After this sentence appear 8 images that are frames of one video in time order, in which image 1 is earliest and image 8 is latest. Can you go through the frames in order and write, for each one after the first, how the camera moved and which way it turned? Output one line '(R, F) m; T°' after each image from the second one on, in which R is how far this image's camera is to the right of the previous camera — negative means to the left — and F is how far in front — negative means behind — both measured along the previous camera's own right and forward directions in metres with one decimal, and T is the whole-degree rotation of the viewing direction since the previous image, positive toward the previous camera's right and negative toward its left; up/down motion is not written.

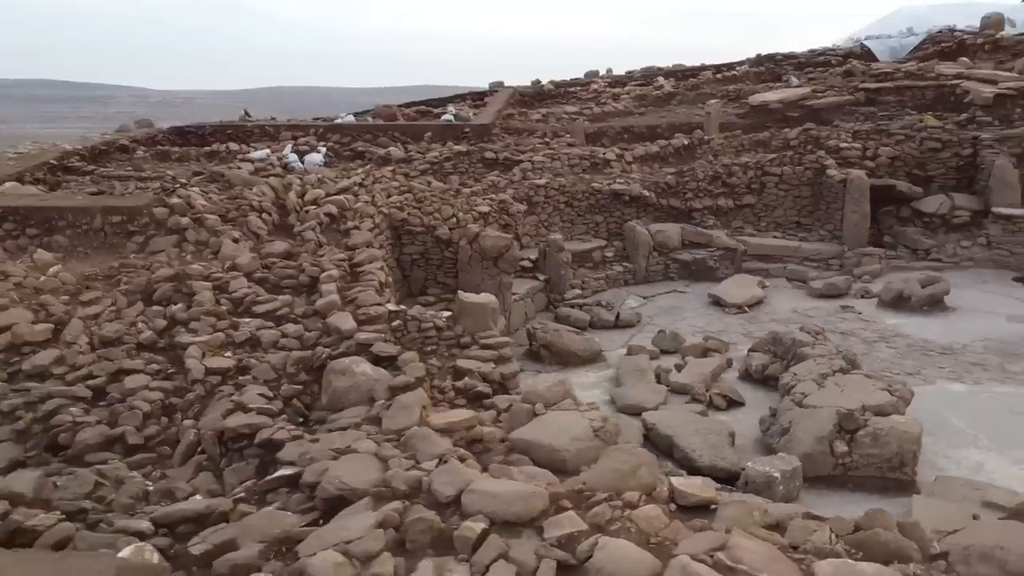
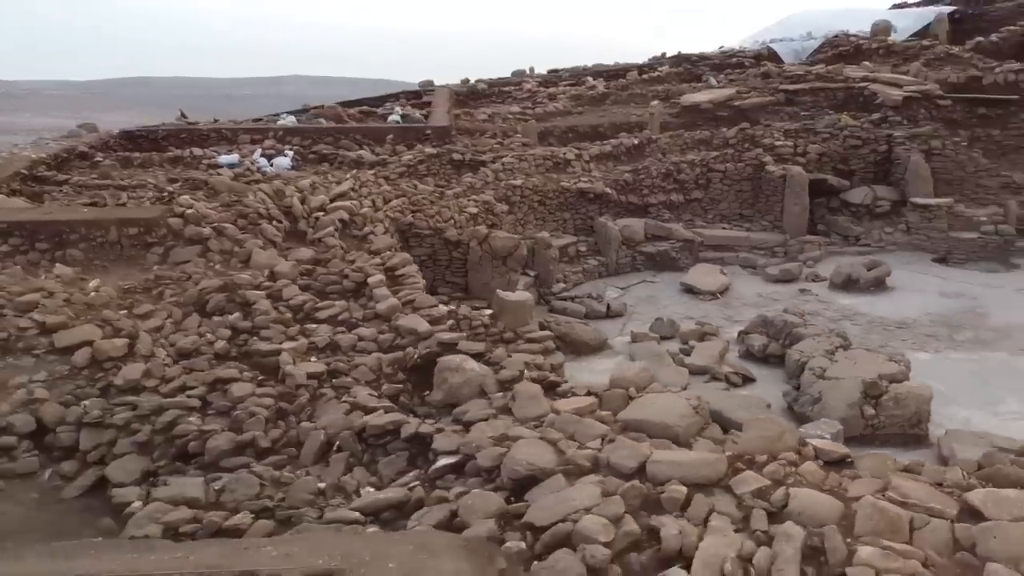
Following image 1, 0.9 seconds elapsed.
(-0.7, -0.2) m; +9°
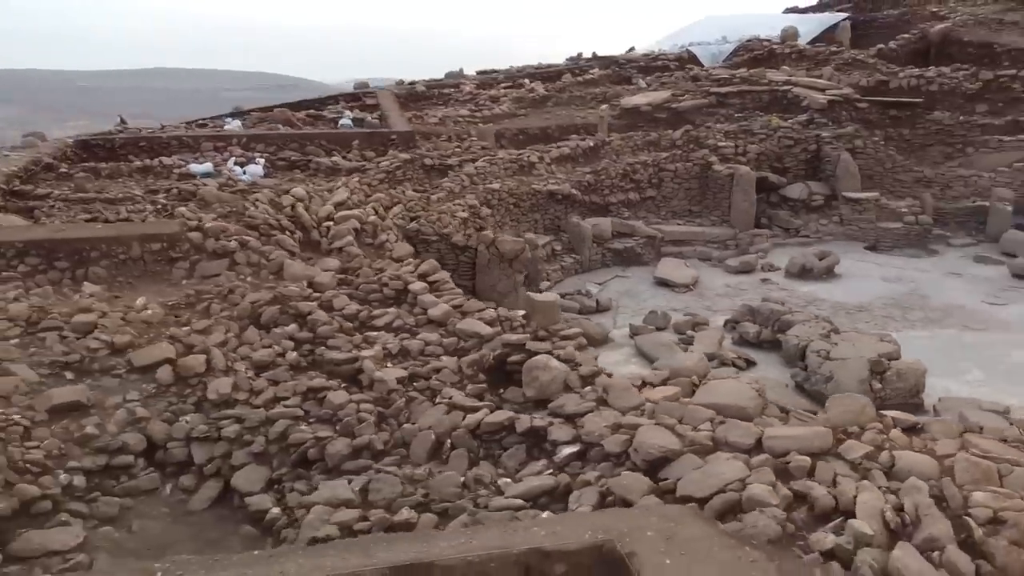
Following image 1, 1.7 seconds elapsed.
(-0.7, -0.2) m; +8°
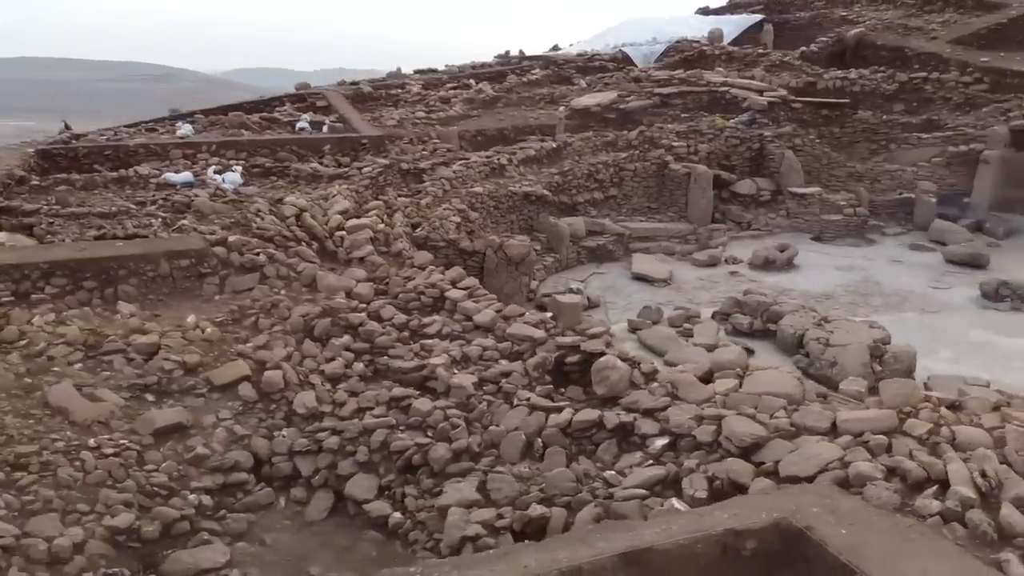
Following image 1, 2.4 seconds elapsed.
(-0.7, -0.2) m; +7°
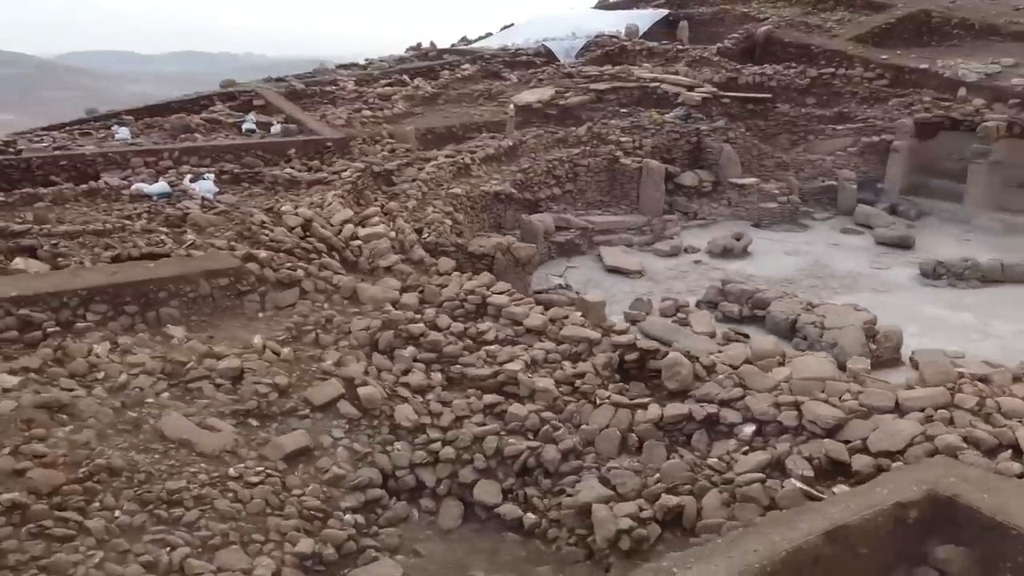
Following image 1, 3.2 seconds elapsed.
(-0.9, -0.1) m; +9°
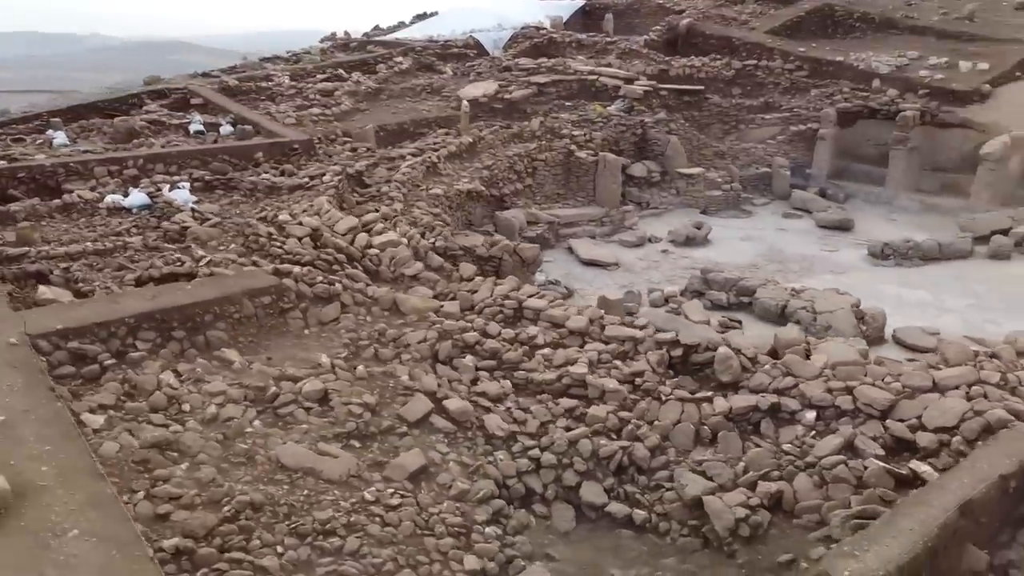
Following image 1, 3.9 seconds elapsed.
(-0.8, -0.1) m; +9°
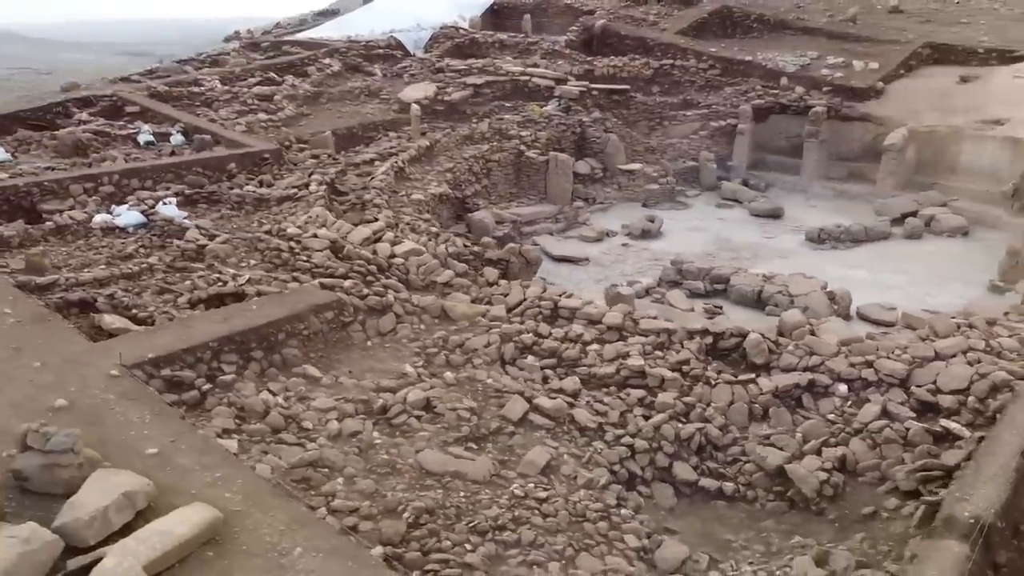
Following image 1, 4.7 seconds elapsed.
(-0.9, -0.2) m; +10°
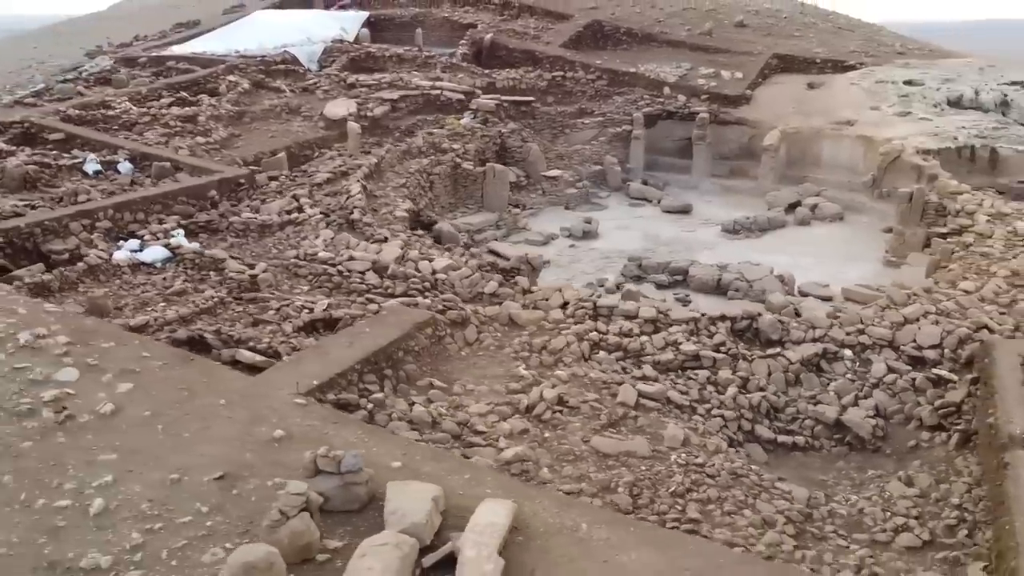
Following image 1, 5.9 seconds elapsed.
(-1.5, -0.3) m; +14°
